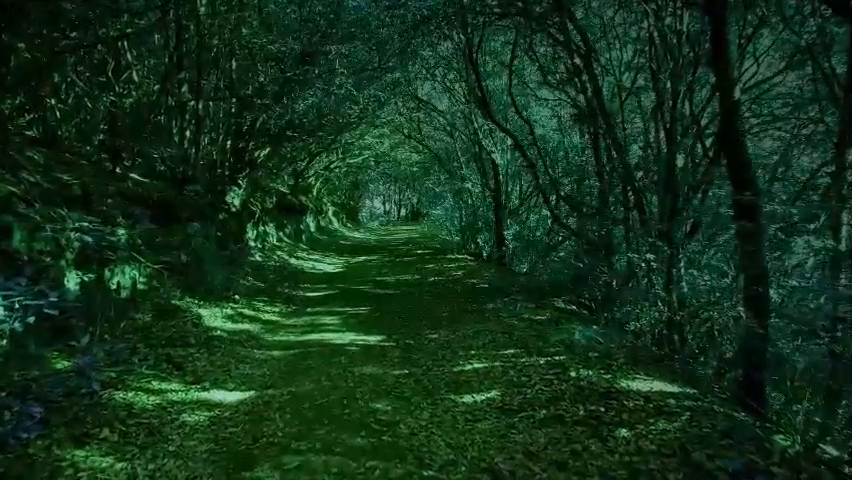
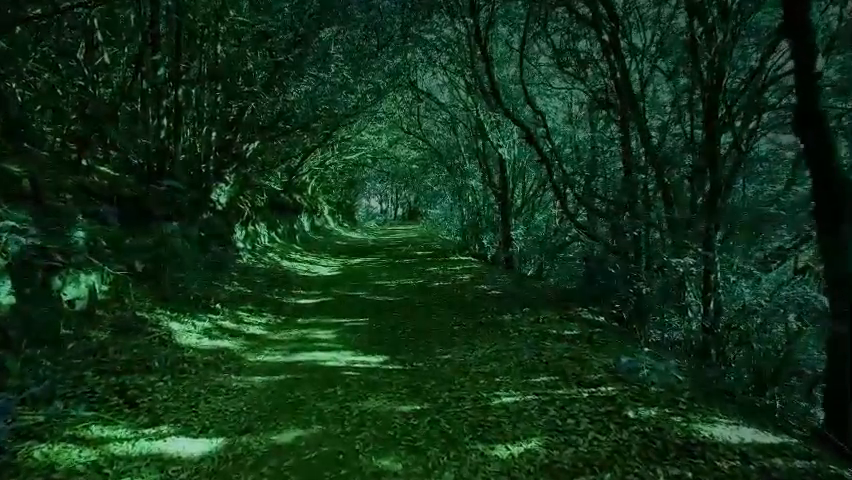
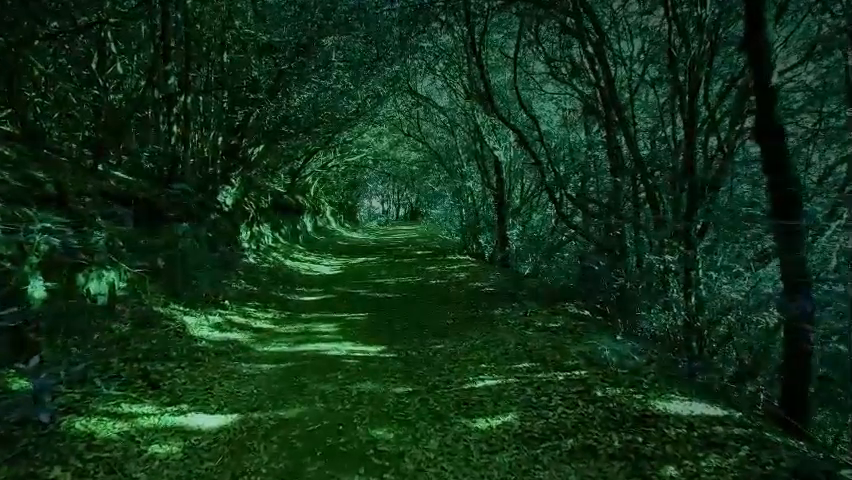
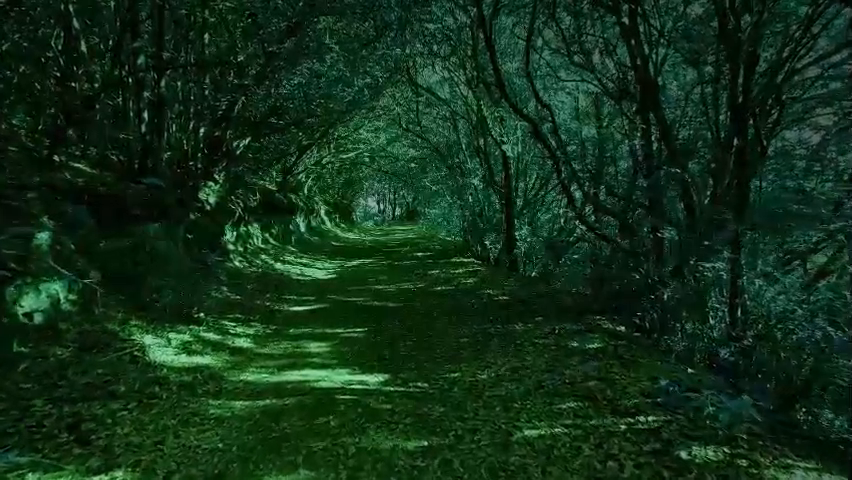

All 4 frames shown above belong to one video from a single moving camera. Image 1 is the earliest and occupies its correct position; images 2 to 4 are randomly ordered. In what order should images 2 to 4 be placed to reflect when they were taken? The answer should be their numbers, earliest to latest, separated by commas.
3, 2, 4
